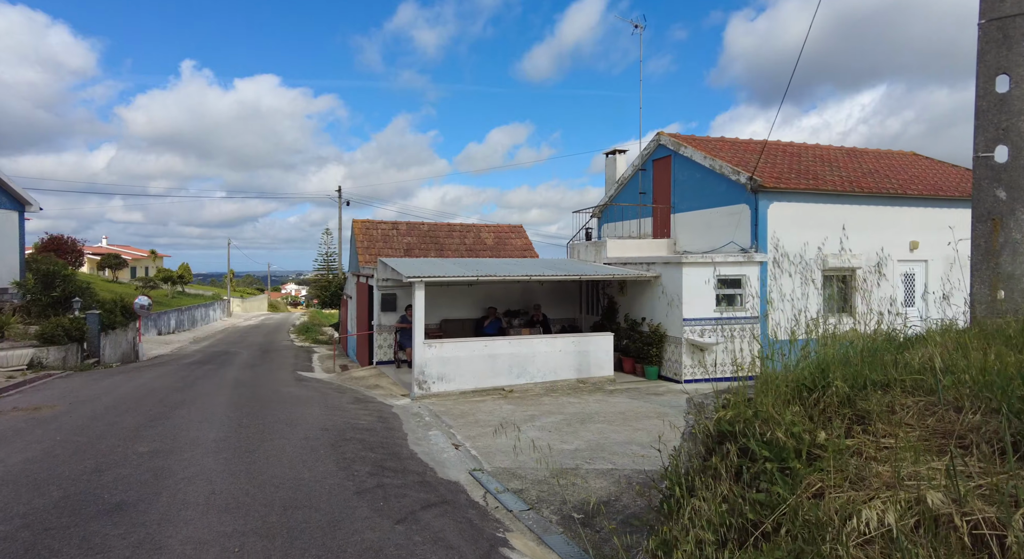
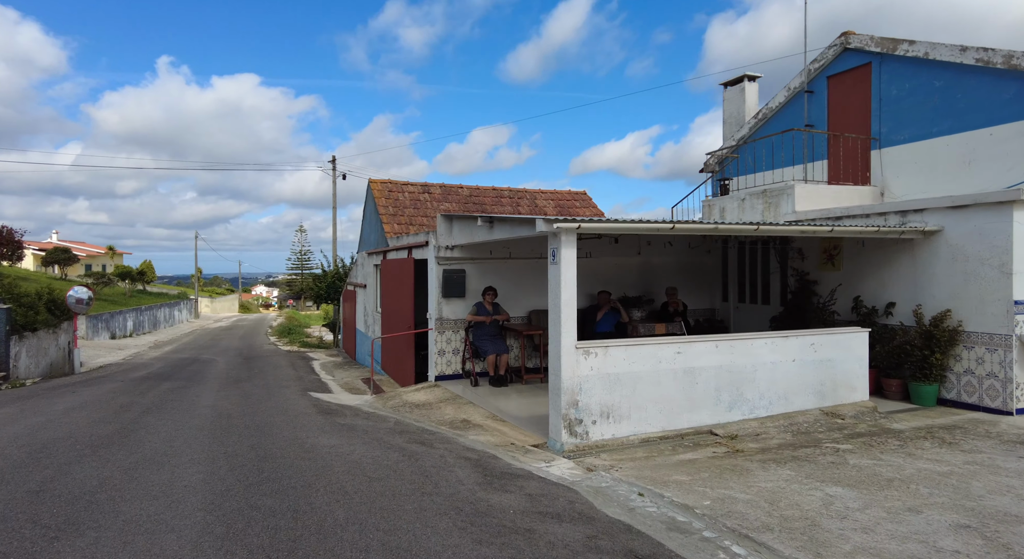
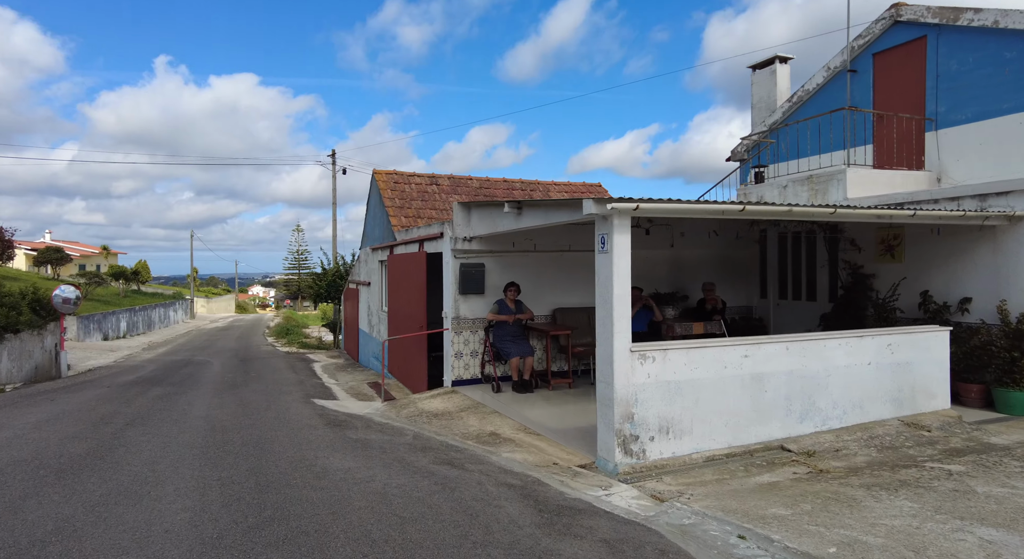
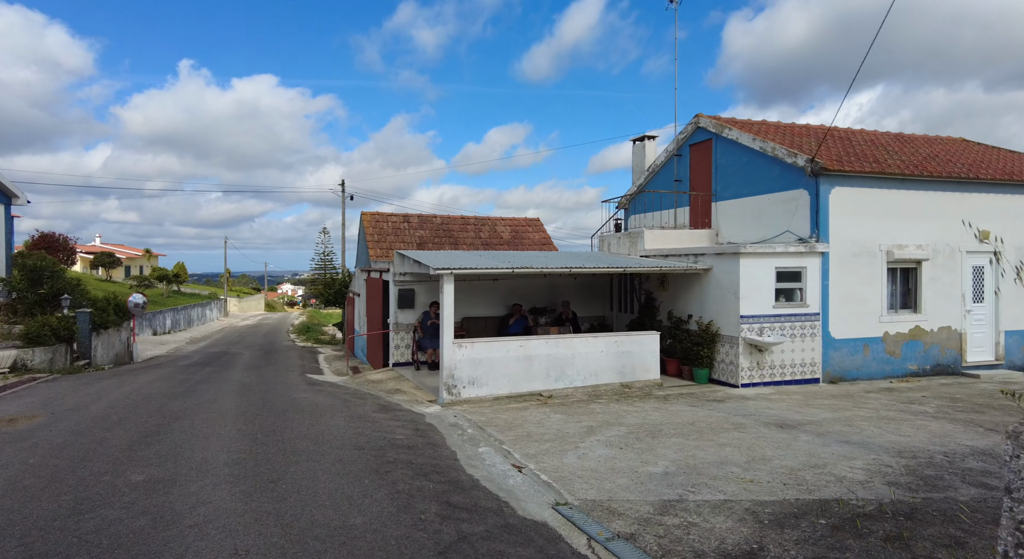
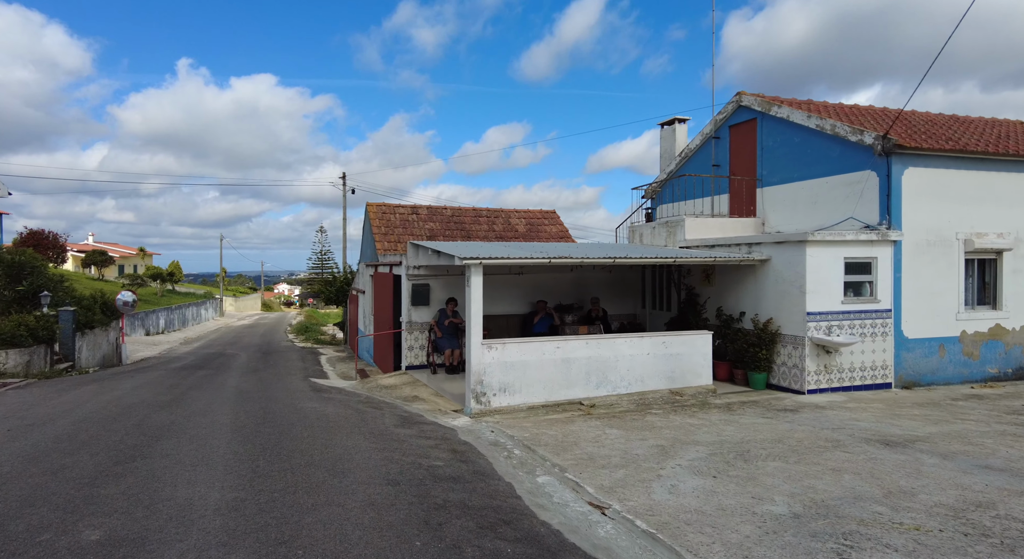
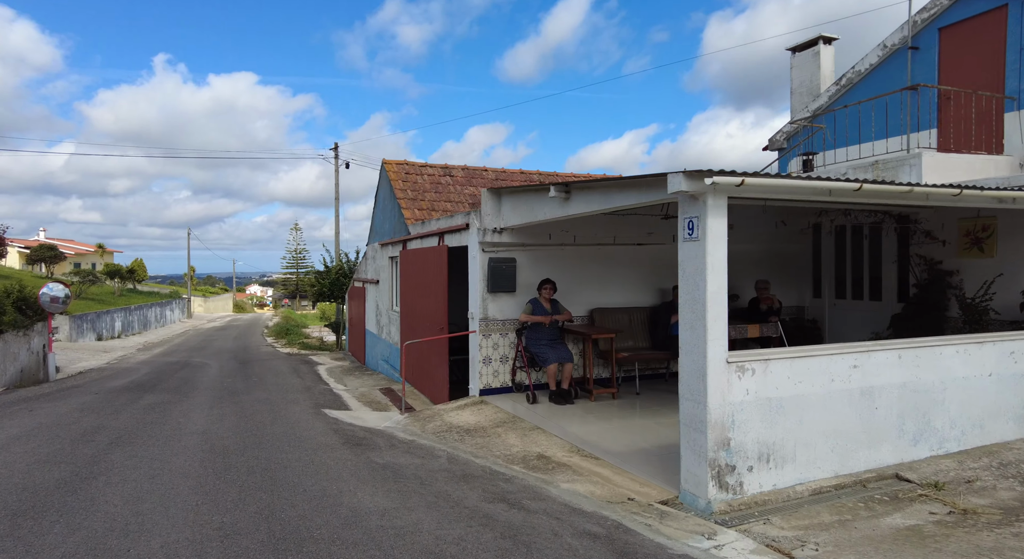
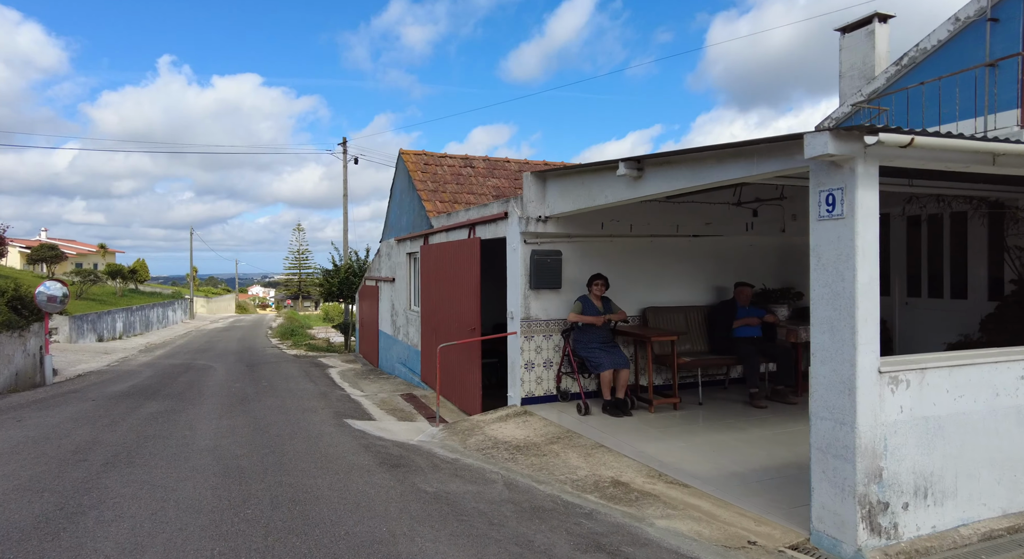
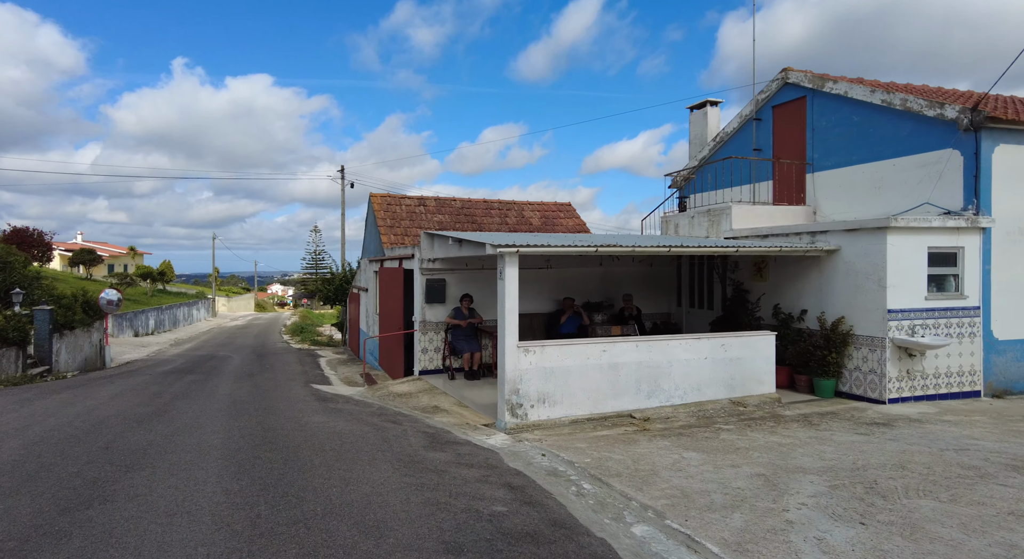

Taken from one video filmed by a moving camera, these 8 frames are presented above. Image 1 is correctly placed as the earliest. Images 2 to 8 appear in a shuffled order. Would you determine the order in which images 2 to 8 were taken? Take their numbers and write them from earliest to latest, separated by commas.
4, 5, 8, 2, 3, 6, 7
